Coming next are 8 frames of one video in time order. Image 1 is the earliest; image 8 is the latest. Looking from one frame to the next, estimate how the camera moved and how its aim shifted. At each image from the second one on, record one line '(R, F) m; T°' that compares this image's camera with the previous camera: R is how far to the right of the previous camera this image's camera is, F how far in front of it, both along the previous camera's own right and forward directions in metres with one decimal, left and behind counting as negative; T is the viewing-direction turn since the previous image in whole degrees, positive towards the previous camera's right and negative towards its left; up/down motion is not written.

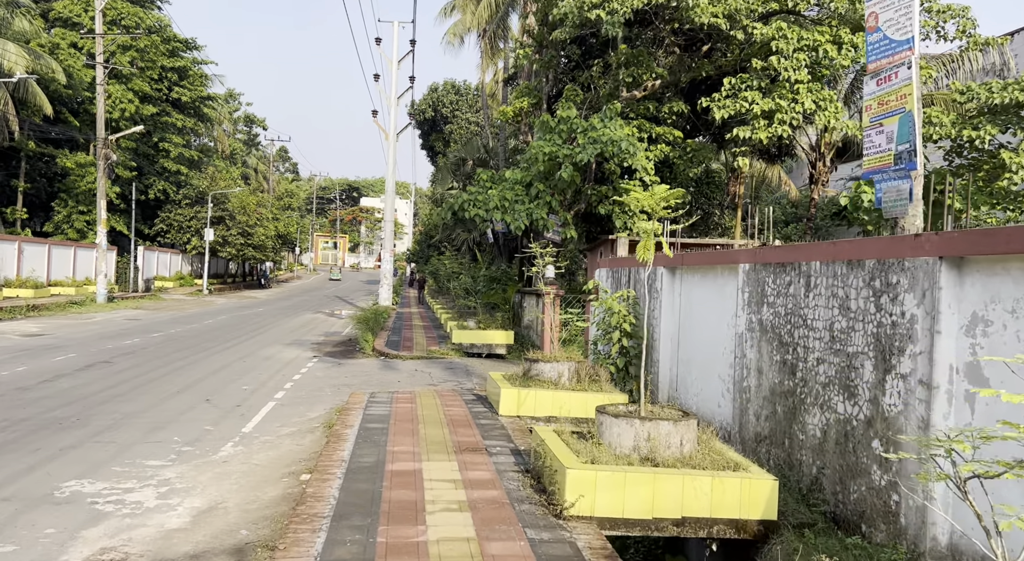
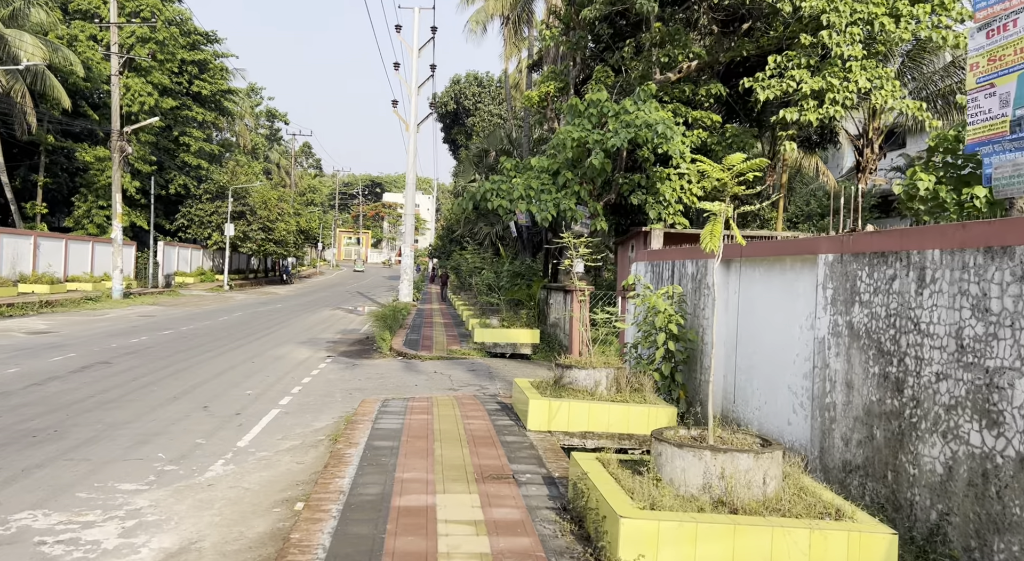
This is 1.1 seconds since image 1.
(-0.1, +1.2) m; -2°
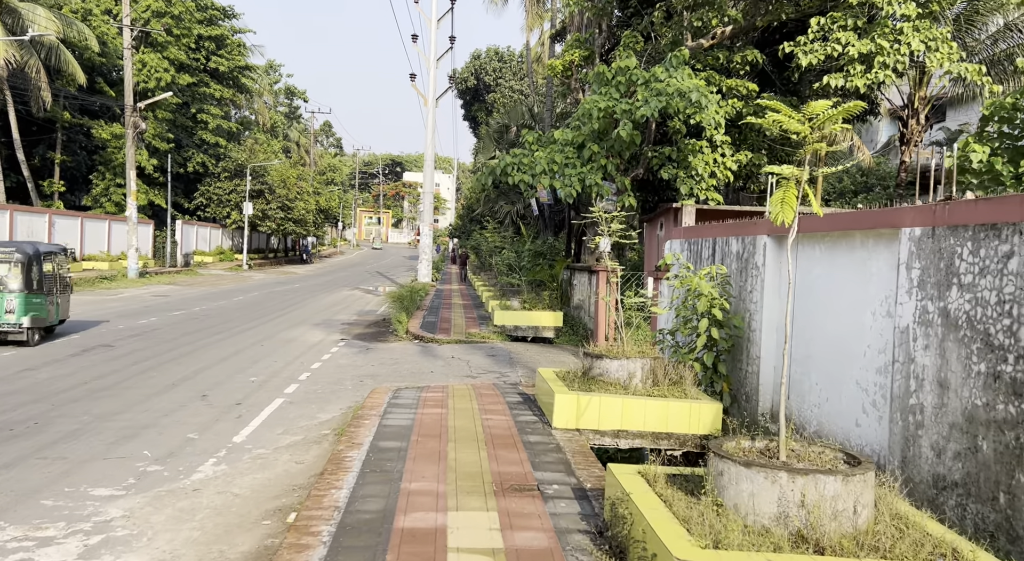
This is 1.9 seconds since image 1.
(0.0, +0.9) m; -1°
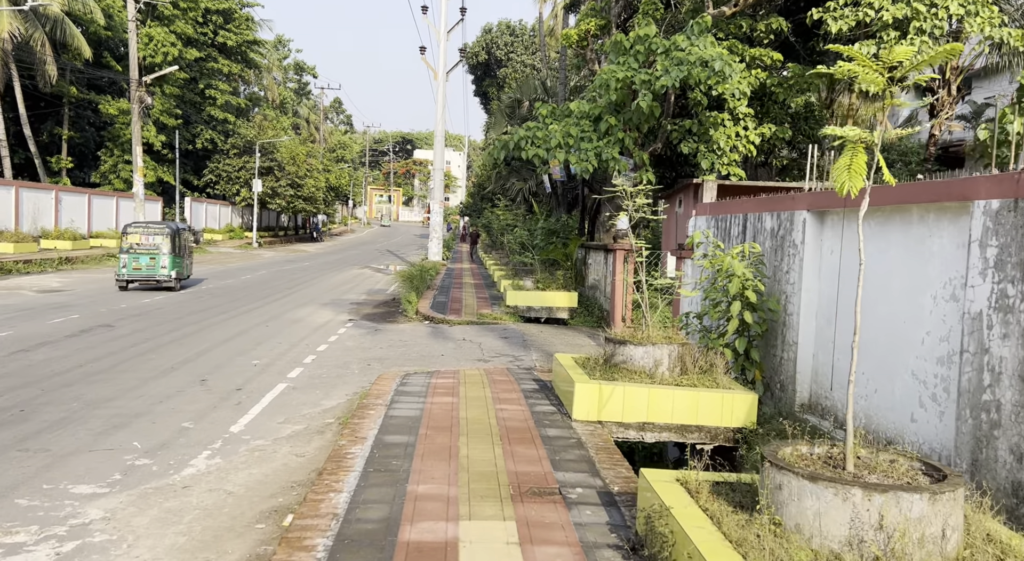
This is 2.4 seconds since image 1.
(0.0, +0.6) m; -1°
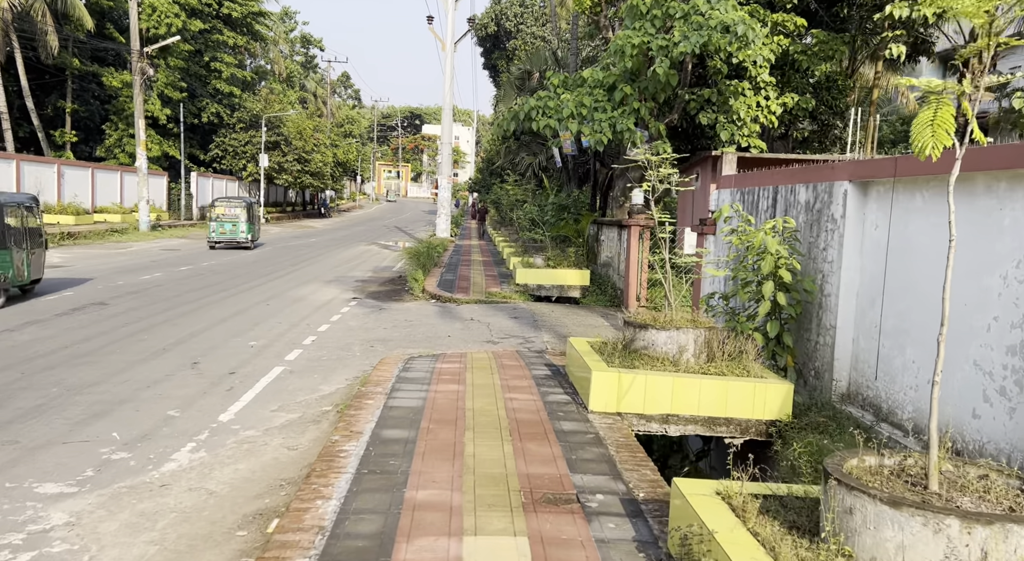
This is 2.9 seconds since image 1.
(0.0, +0.6) m; -1°
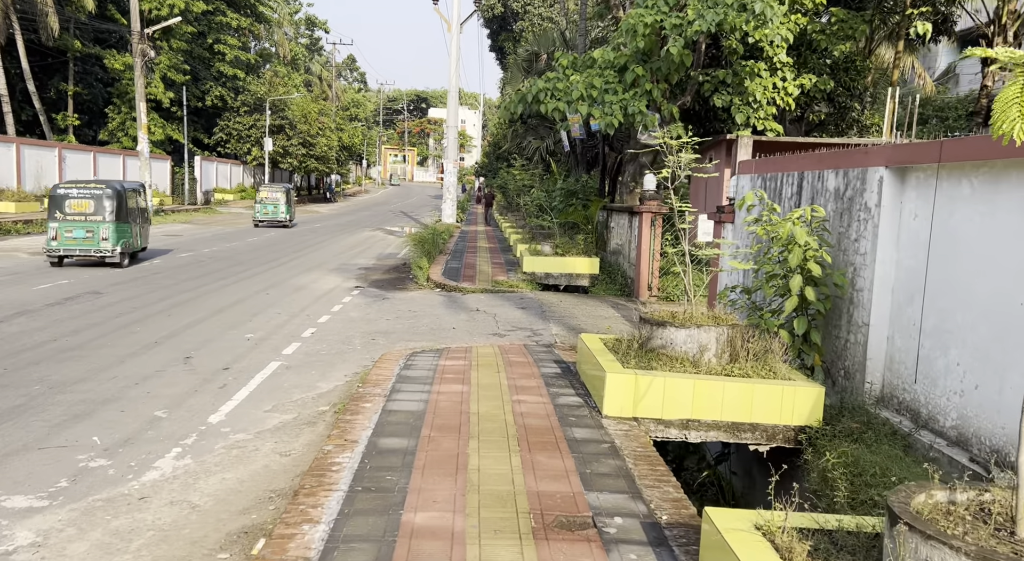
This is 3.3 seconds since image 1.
(0.0, +0.4) m; 0°
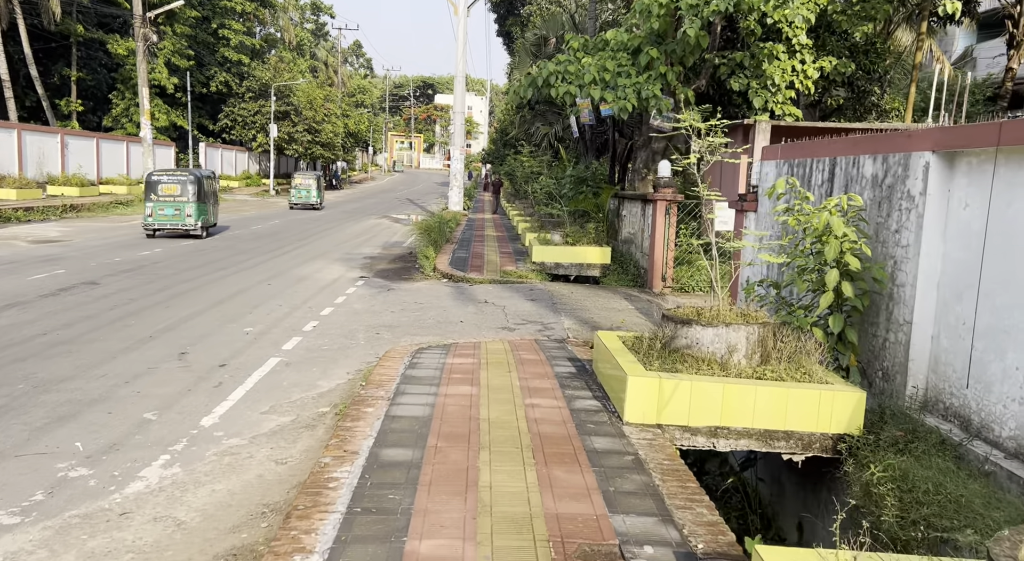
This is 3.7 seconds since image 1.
(0.0, +0.4) m; 0°
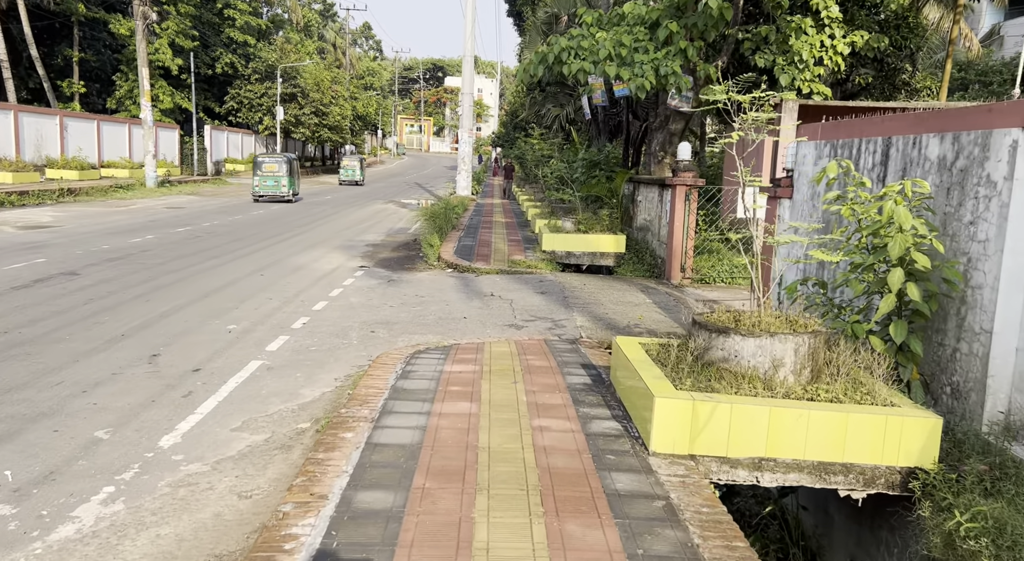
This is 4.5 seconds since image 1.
(0.0, +0.8) m; -1°
